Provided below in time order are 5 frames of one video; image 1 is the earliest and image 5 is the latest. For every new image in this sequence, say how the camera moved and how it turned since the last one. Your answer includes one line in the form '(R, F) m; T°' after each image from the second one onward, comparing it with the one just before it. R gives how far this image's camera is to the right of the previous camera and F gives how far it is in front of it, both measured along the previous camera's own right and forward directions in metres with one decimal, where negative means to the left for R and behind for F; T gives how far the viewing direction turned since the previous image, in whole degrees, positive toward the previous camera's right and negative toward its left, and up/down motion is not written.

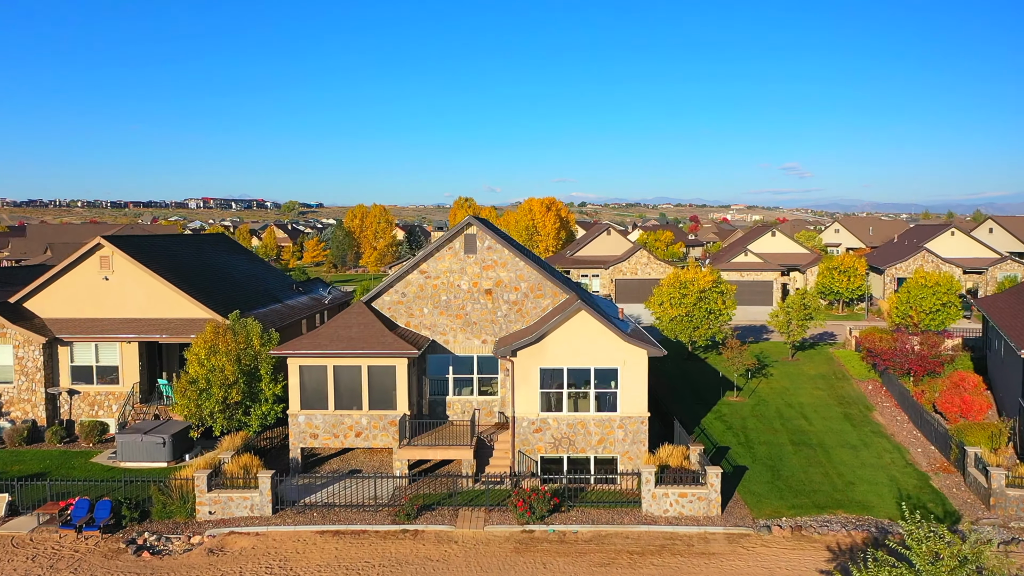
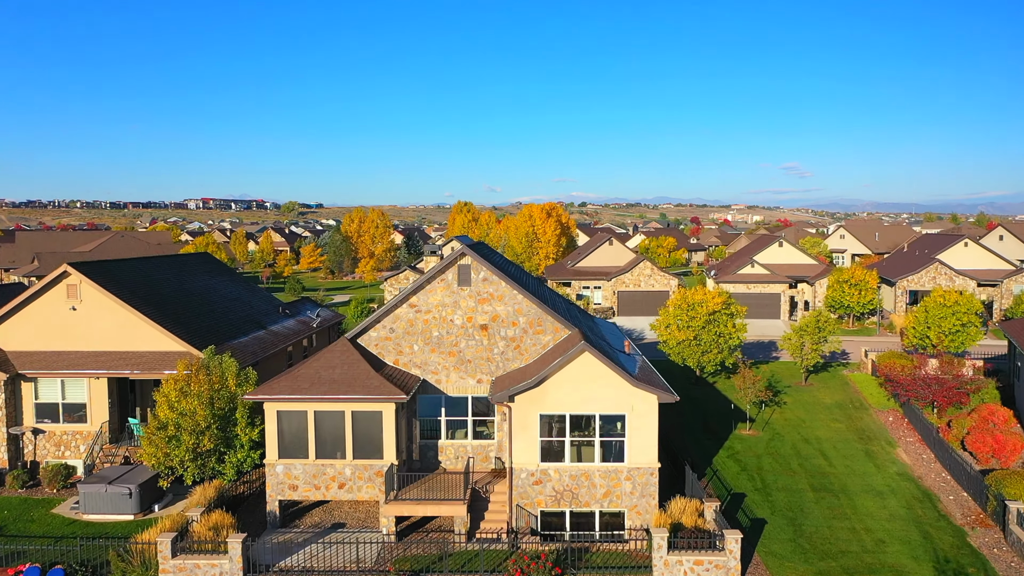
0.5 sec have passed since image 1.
(0.0, +1.0) m; 0°
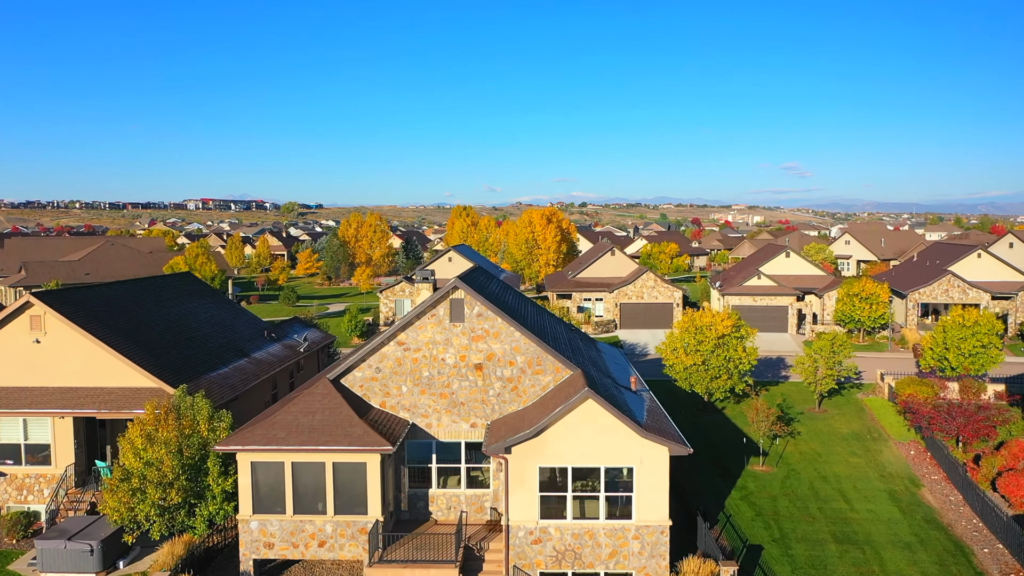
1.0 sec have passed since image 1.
(0.0, +0.9) m; 0°
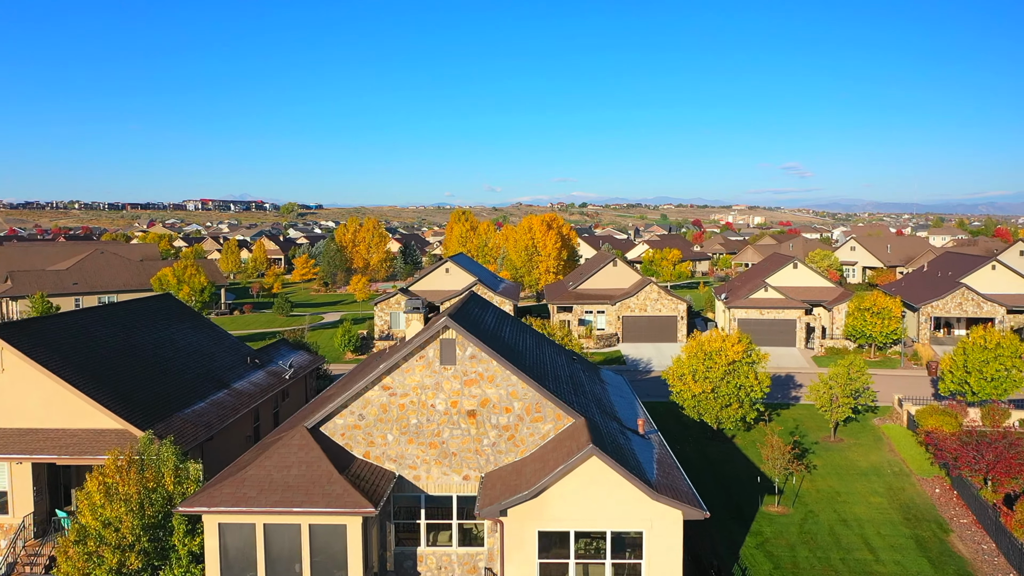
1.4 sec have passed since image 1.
(0.0, +0.9) m; 0°
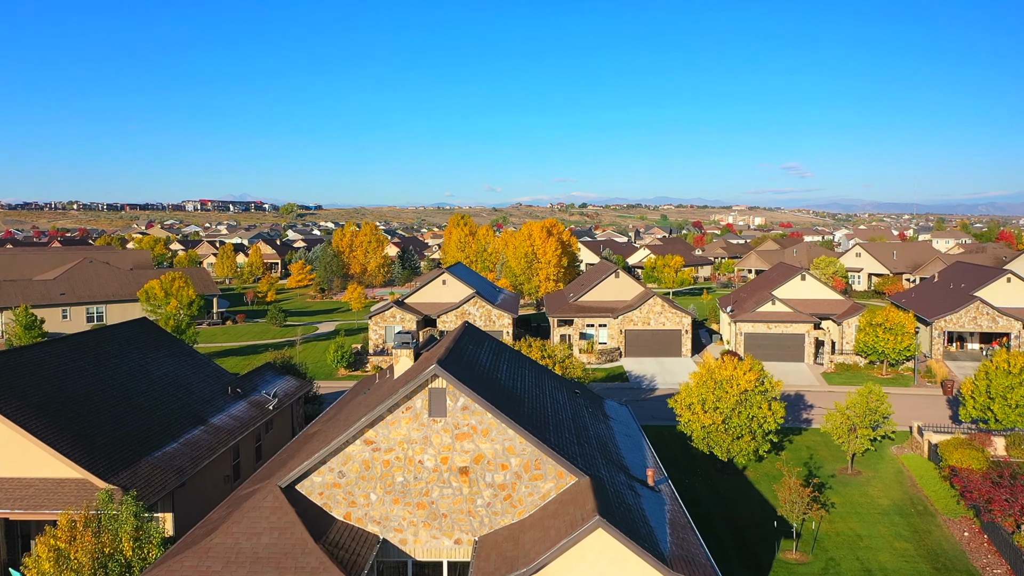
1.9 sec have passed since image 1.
(0.0, +0.9) m; 0°
